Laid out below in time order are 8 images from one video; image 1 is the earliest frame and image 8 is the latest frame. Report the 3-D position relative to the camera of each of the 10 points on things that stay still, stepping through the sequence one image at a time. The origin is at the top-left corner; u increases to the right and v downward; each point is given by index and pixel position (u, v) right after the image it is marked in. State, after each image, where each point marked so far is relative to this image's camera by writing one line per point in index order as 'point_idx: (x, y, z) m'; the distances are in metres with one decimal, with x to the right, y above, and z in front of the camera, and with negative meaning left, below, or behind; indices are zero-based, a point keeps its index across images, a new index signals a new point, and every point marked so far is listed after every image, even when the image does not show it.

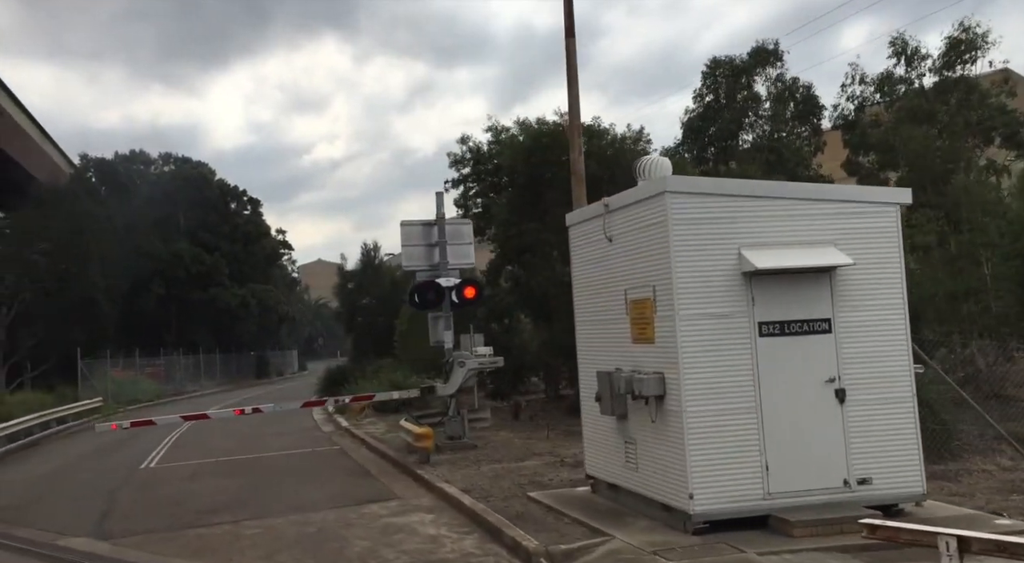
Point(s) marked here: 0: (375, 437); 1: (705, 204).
0: (-2.5, -2.9, +18.4) m
1: (+1.4, +0.6, +7.3) m
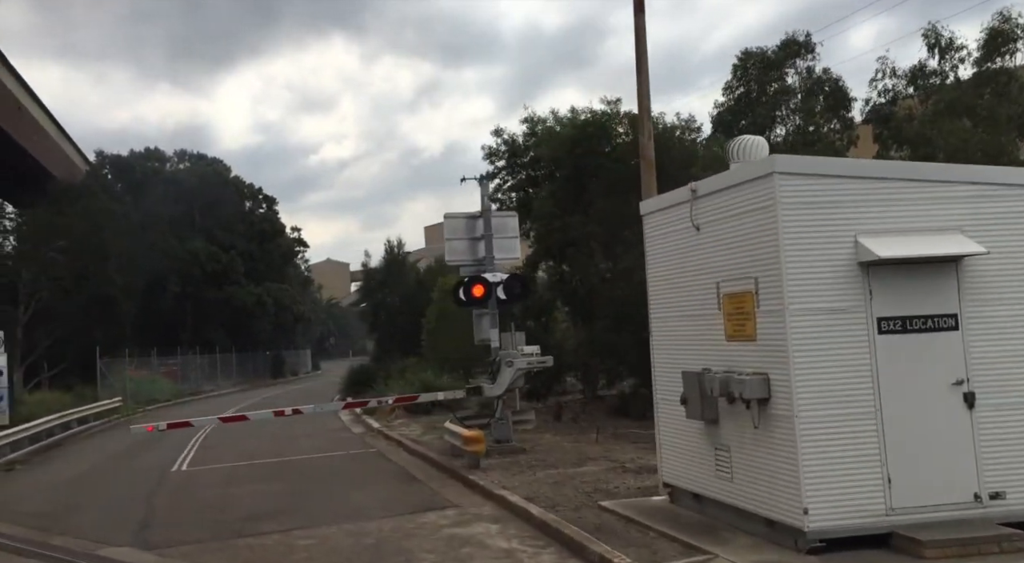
0: (-1.7, -2.8, +17.7) m
1: (+2.0, +0.6, +6.6) m
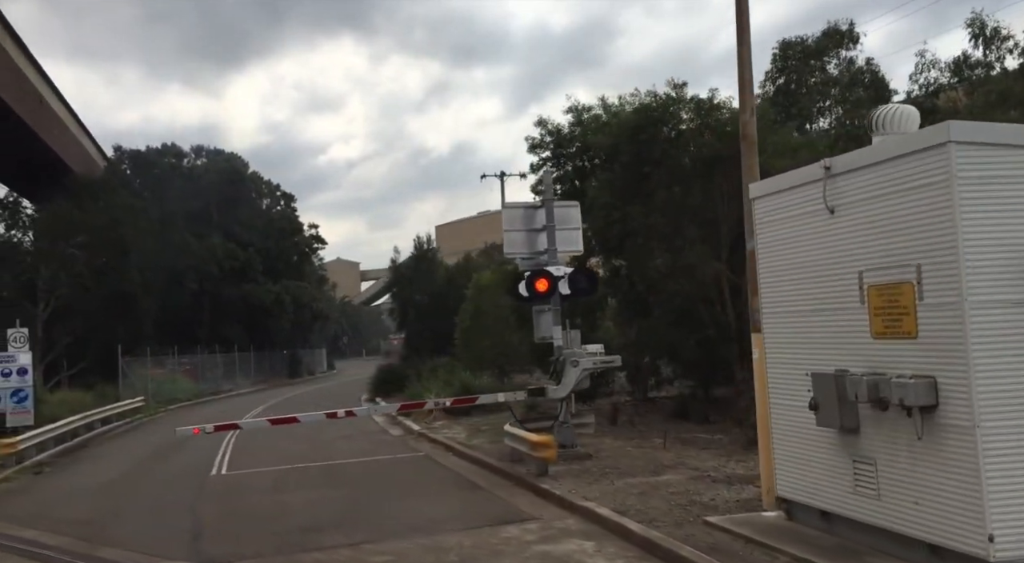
0: (-0.9, -2.7, +16.9) m
1: (+2.8, +0.7, +5.7) m
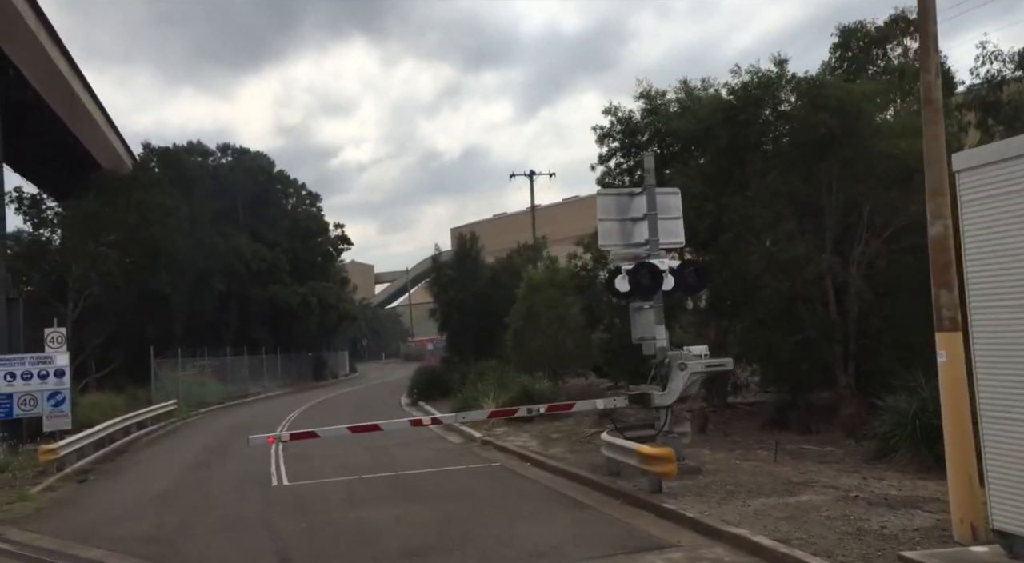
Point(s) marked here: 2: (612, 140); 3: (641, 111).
0: (+0.4, -2.6, +15.6) m
1: (+3.8, +0.8, +4.4) m
2: (+1.9, +2.8, +19.2) m
3: (+2.4, +3.2, +18.6) m
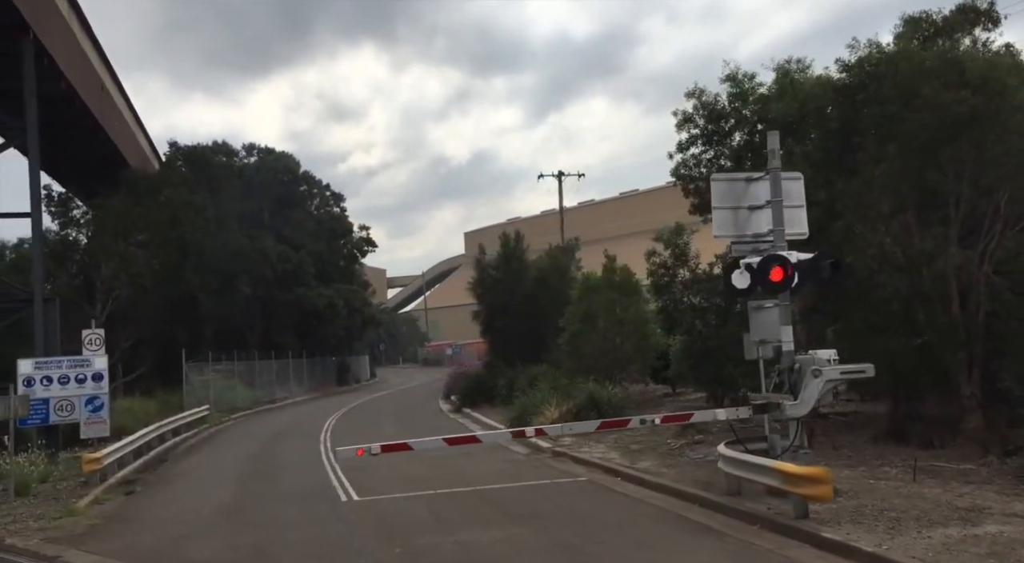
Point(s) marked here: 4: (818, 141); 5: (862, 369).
0: (+1.6, -2.6, +14.3) m
1: (+4.9, +0.8, +3.1) m
2: (+3.2, +2.8, +18.0) m
3: (+3.7, +3.2, +17.3) m
4: (+4.1, +1.8, +13.9) m
5: (+3.6, -0.9, +10.5) m
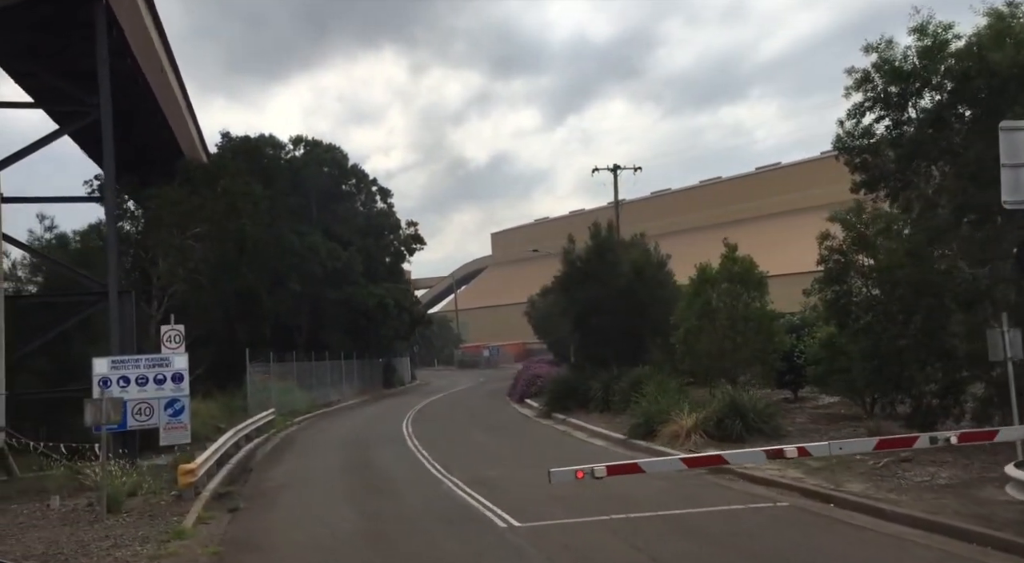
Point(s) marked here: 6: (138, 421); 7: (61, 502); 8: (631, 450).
0: (+3.8, -2.5, +12.1) m
1: (+6.8, +1.0, +0.8) m
2: (+5.6, +2.9, +15.7) m
3: (+6.0, +3.3, +15.0) m
4: (+6.3, +2.0, +11.6) m
5: (+5.7, -0.8, +8.2) m
6: (-7.2, -2.7, +19.3) m
7: (-7.3, -3.6, +16.5) m
8: (+2.3, -3.2, +19.2) m
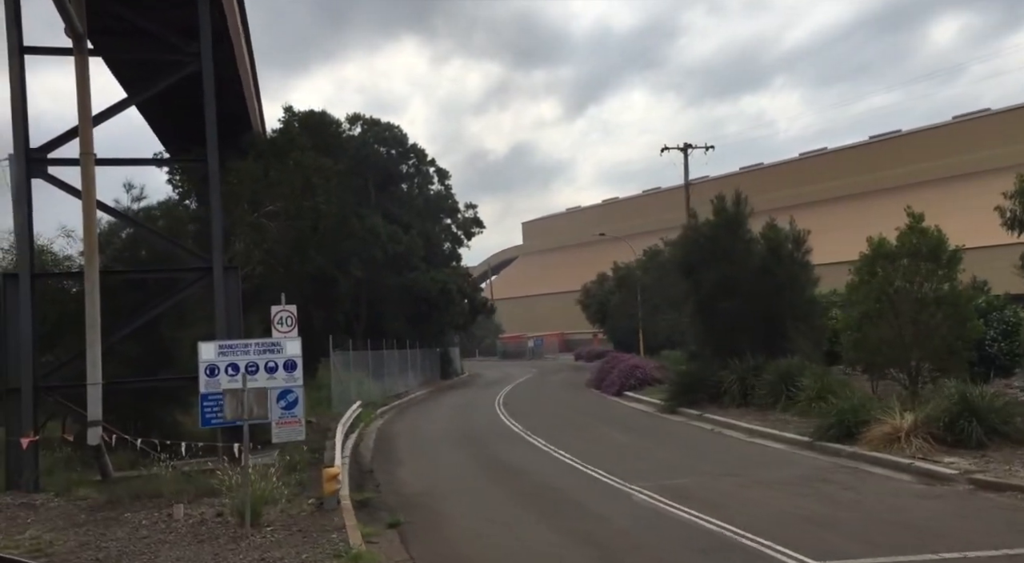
0: (+6.5, -2.1, +9.2) m
1: (+9.1, +1.2, -2.3) m
2: (+8.4, +3.3, +12.7) m
3: (+8.8, +3.7, +12.0) m
4: (+9.0, +2.3, +8.5) m
5: (+8.3, -0.5, +5.2) m
6: (-4.3, -2.2, +16.7) m
7: (-4.5, -3.2, +13.9) m
8: (+5.2, -2.8, +16.4) m
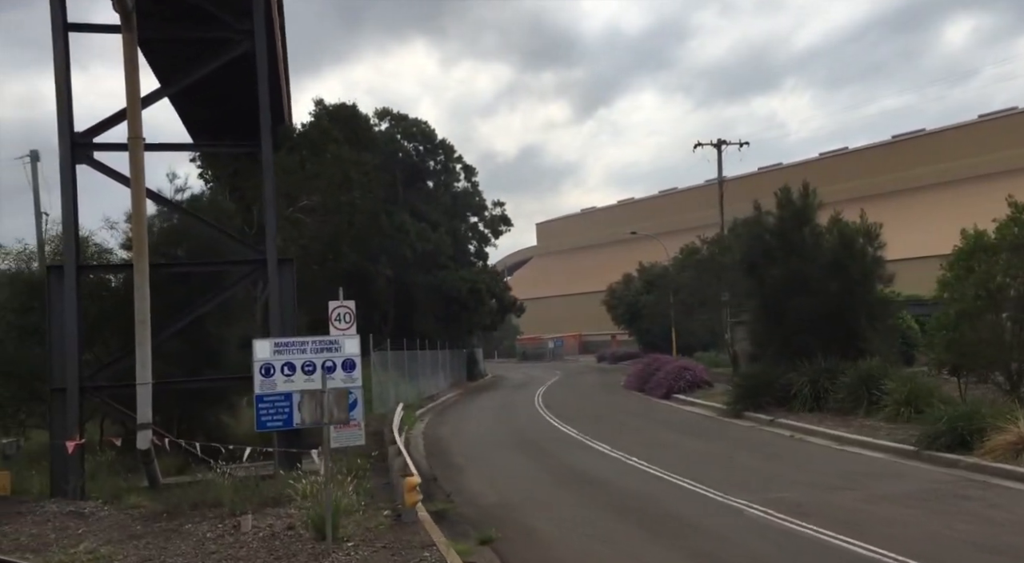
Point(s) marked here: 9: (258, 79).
0: (+7.7, -2.1, +7.8) m
1: (+10.1, +1.3, -3.6) m
2: (+9.6, +3.4, +11.3) m
3: (+10.1, +3.7, +10.6) m
4: (+10.2, +2.3, +7.1) m
5: (+9.4, -0.4, +3.8) m
6: (-3.0, -2.1, +15.5) m
7: (-3.3, -3.1, +12.7) m
8: (+6.5, -2.8, +15.1) m
9: (-4.6, +3.6, +18.4) m
